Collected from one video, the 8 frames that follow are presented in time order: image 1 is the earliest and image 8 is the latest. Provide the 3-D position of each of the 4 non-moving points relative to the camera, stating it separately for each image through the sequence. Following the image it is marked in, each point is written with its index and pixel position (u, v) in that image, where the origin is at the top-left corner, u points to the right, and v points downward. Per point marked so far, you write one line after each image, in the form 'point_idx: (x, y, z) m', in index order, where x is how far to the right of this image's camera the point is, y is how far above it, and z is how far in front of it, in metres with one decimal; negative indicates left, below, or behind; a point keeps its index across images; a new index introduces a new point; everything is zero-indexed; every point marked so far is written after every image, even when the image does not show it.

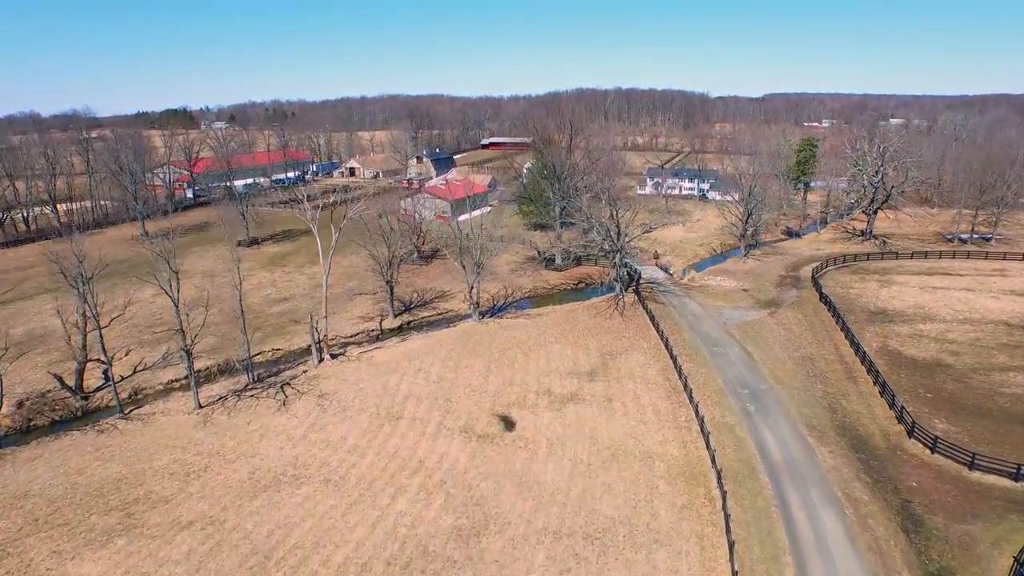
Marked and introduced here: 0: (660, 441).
0: (+3.2, -3.3, +17.3) m
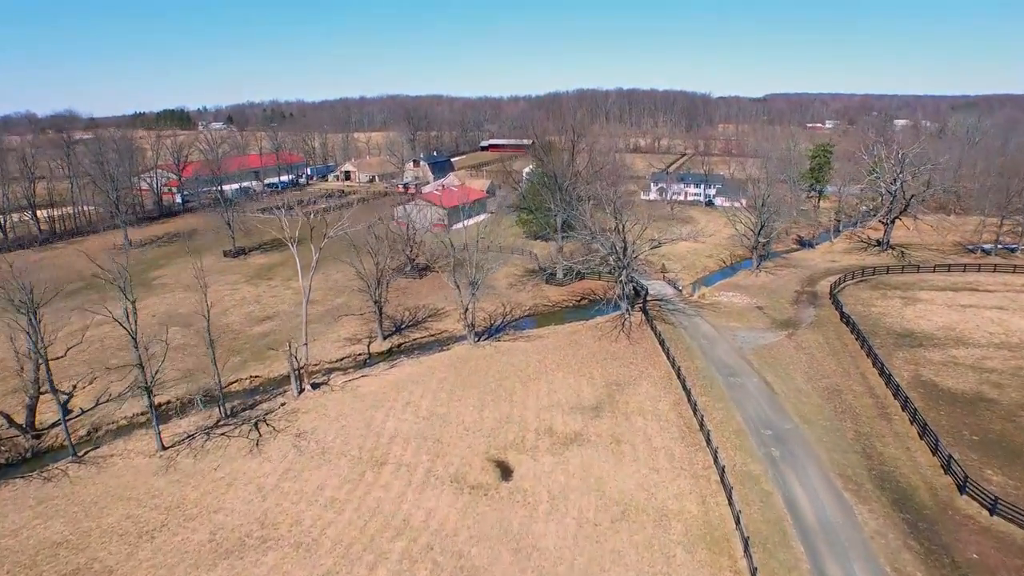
0: (+3.1, -4.0, +15.4) m
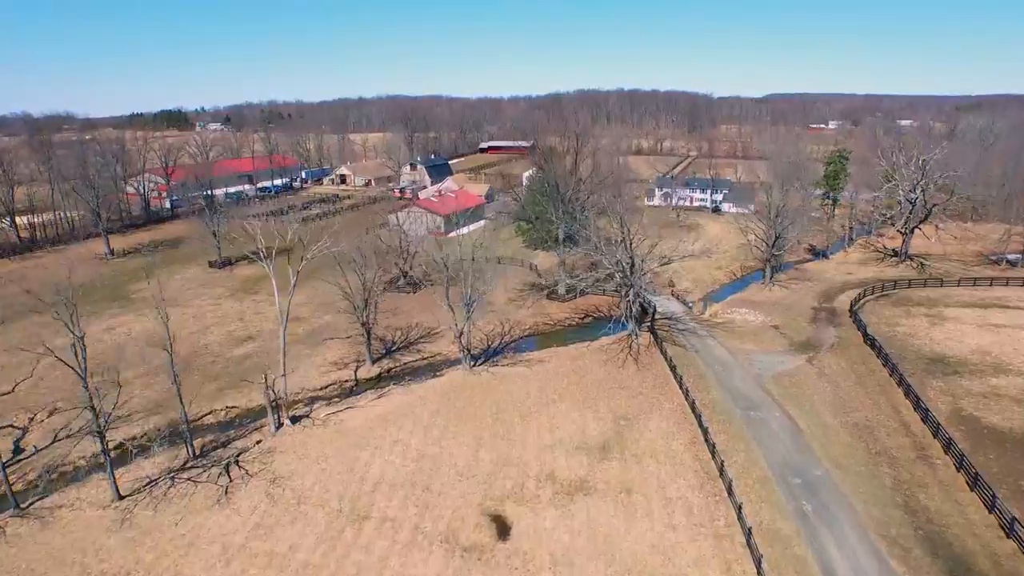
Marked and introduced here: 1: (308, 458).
0: (+3.1, -4.6, +13.5) m
1: (-4.6, -3.8, +17.8) m
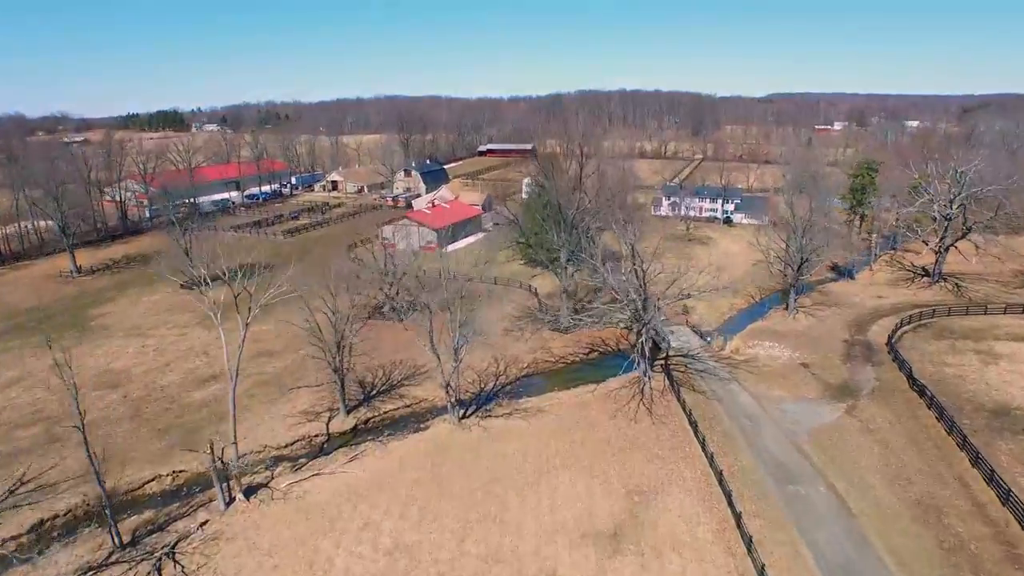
0: (+3.0, -5.6, +10.4) m
1: (-4.7, -4.8, +14.7) m
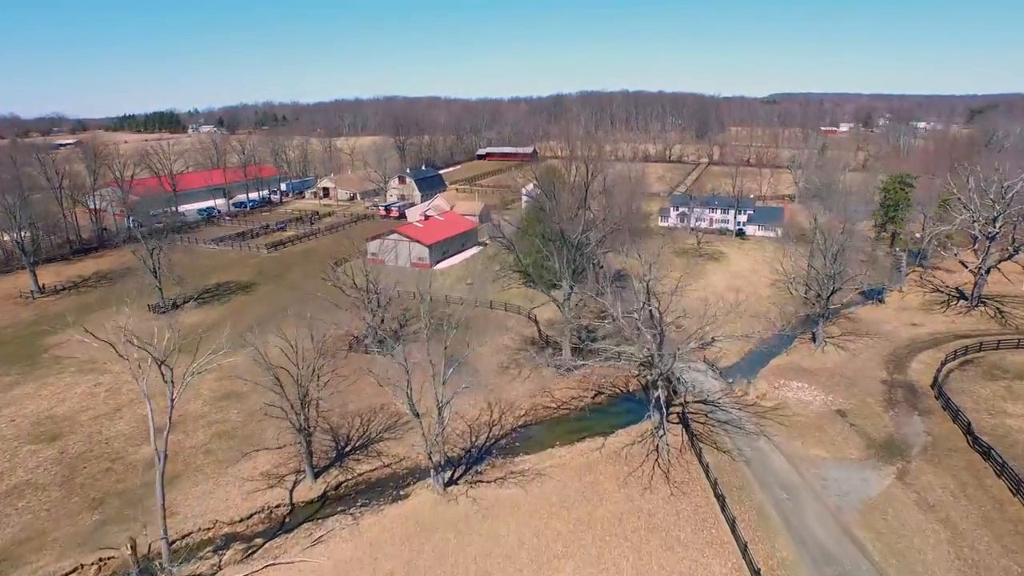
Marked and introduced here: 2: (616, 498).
0: (+2.8, -6.6, +7.4) m
1: (-4.8, -5.8, +11.8) m
2: (+2.2, -4.3, +16.9) m
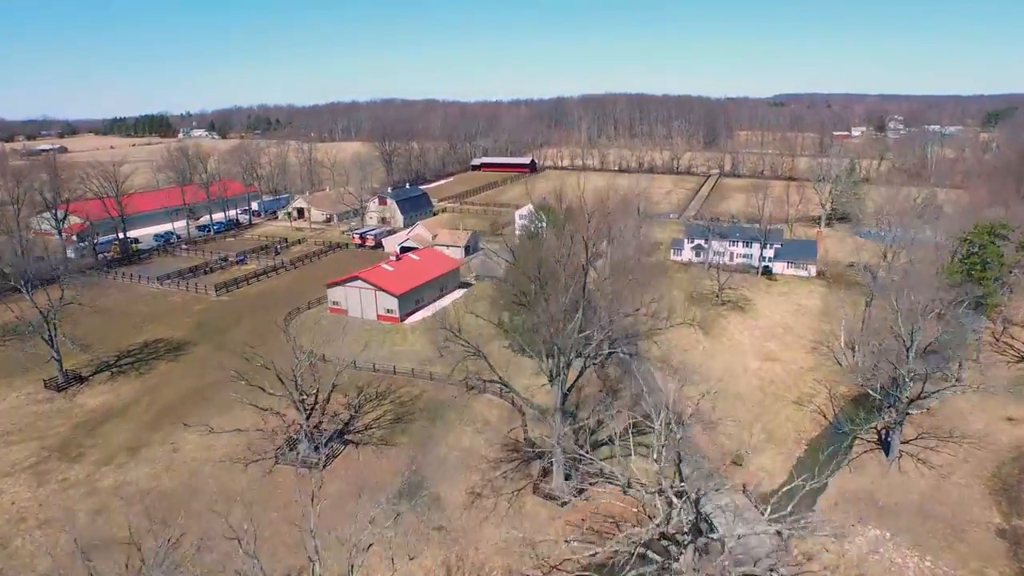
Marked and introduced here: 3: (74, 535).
0: (+2.1, -9.0, +1.0) m
1: (-5.5, -8.2, +5.3) m
2: (+1.5, -6.7, +10.4) m
3: (-9.6, -5.4, +17.6) m
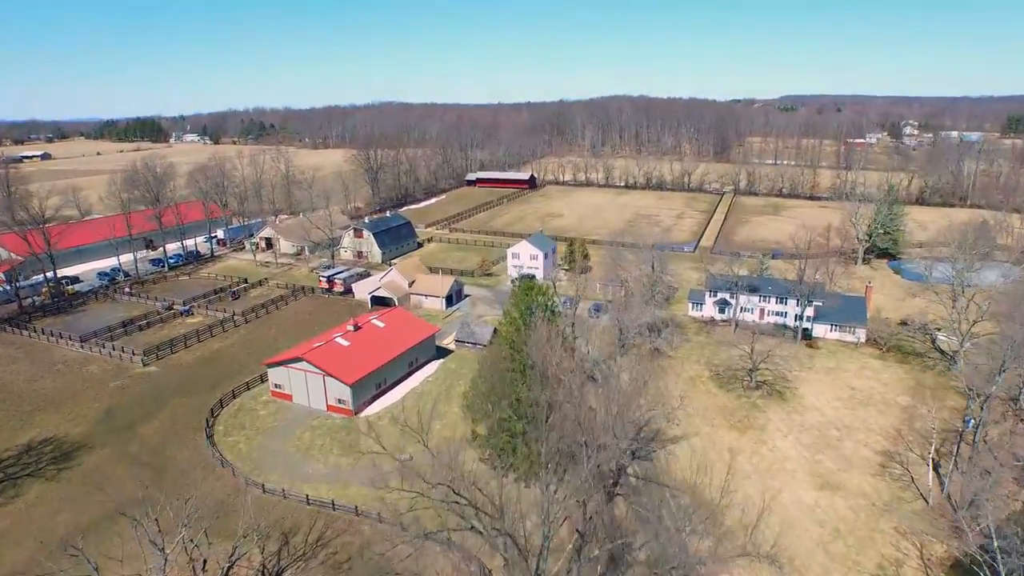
0: (+1.4, -11.8, -5.8) m
1: (-6.2, -11.0, -1.3) m
2: (+0.9, -9.5, +3.7) m
3: (-10.3, -8.2, +10.9) m
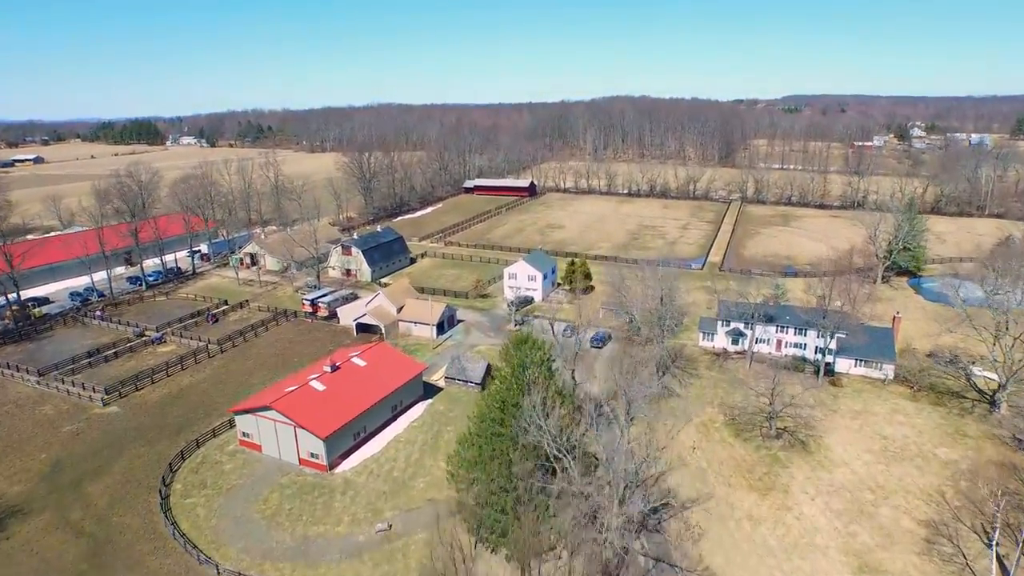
0: (+1.1, -13.0, -8.6) m
1: (-6.5, -12.2, -4.1) m
2: (+0.6, -10.8, +0.9) m
3: (-10.5, -9.4, +8.1) m
